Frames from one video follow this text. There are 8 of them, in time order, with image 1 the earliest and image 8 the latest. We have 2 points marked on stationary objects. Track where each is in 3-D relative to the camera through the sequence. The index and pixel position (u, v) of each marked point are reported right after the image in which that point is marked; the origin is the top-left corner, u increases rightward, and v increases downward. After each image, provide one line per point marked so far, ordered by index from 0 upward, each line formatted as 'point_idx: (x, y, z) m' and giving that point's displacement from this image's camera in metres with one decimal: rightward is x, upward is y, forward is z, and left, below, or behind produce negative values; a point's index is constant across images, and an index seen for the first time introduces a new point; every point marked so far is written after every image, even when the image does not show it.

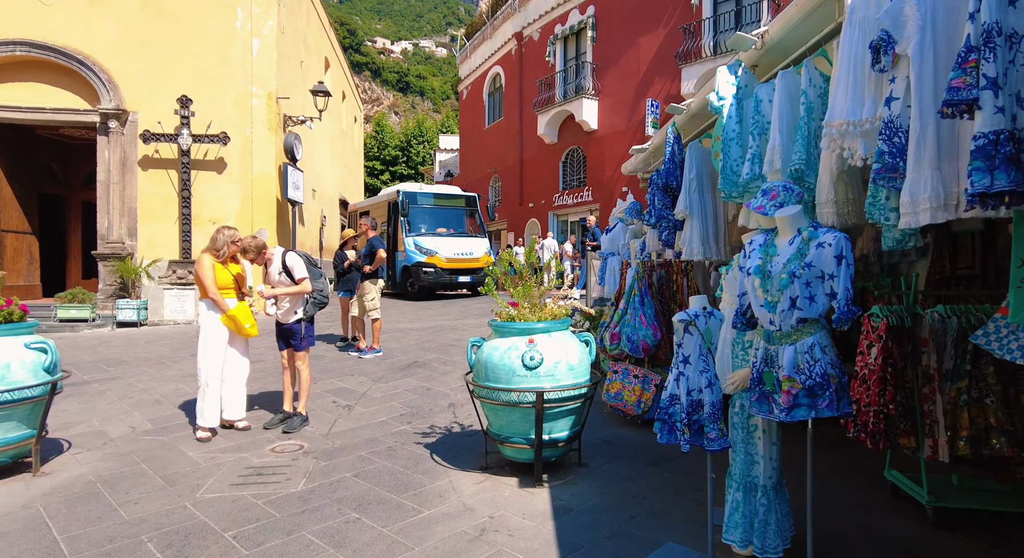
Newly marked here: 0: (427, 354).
0: (-1.1, -1.0, +7.6) m
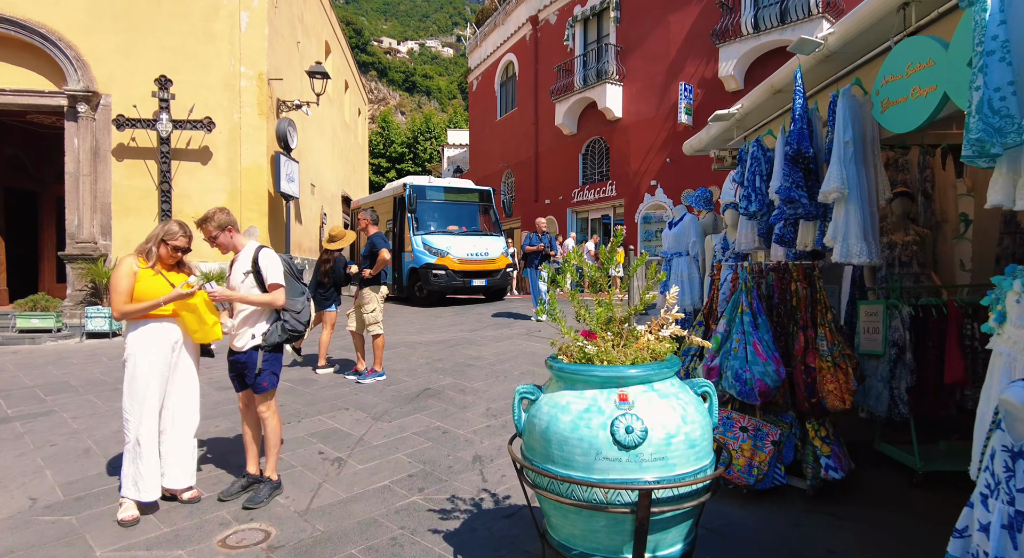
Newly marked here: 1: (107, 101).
0: (-0.8, -1.1, +6.2) m
1: (-7.4, +3.3, +10.6) m
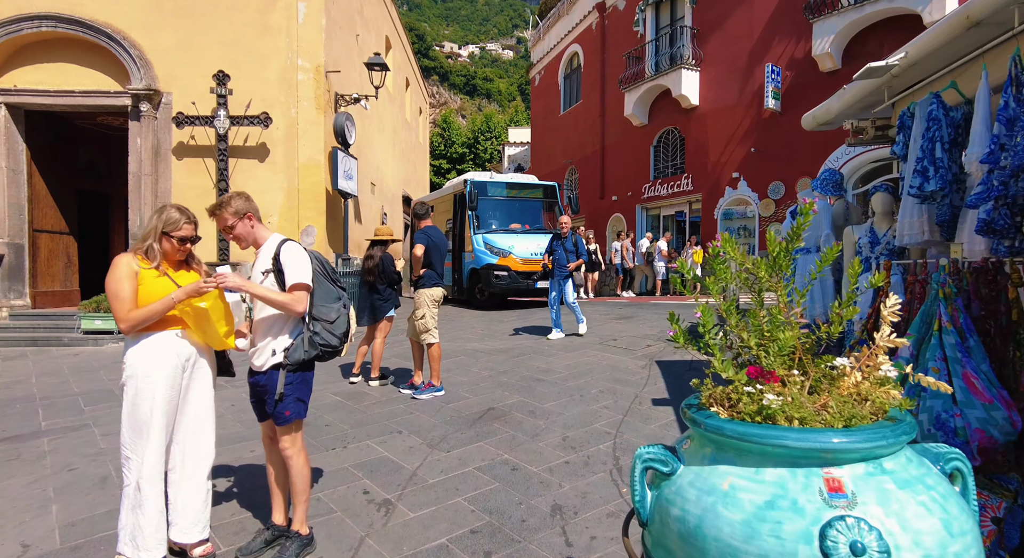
0: (0.0, -1.1, +5.3) m
1: (-6.2, +3.3, +10.4) m
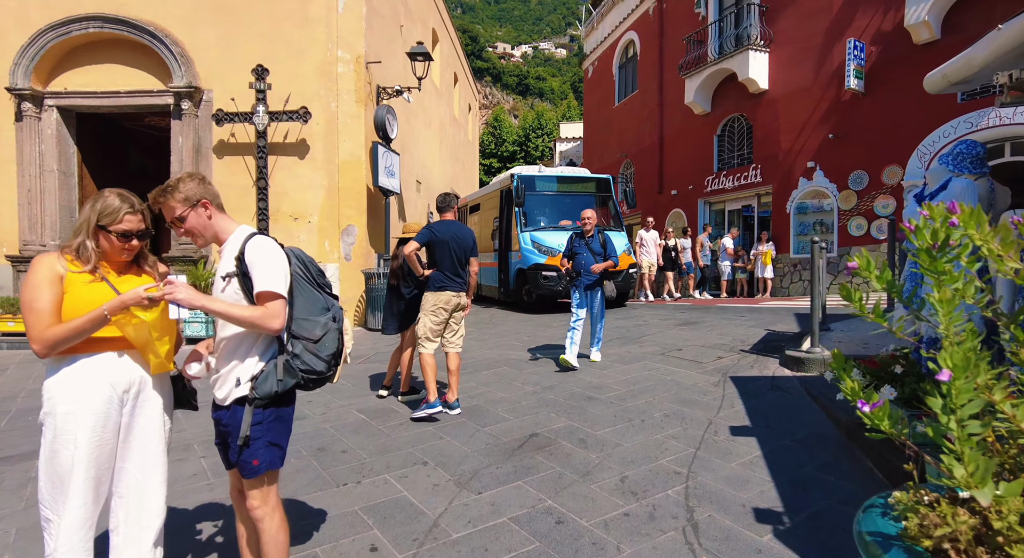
0: (+0.3, -1.1, +4.6) m
1: (-5.4, +3.2, +10.2) m
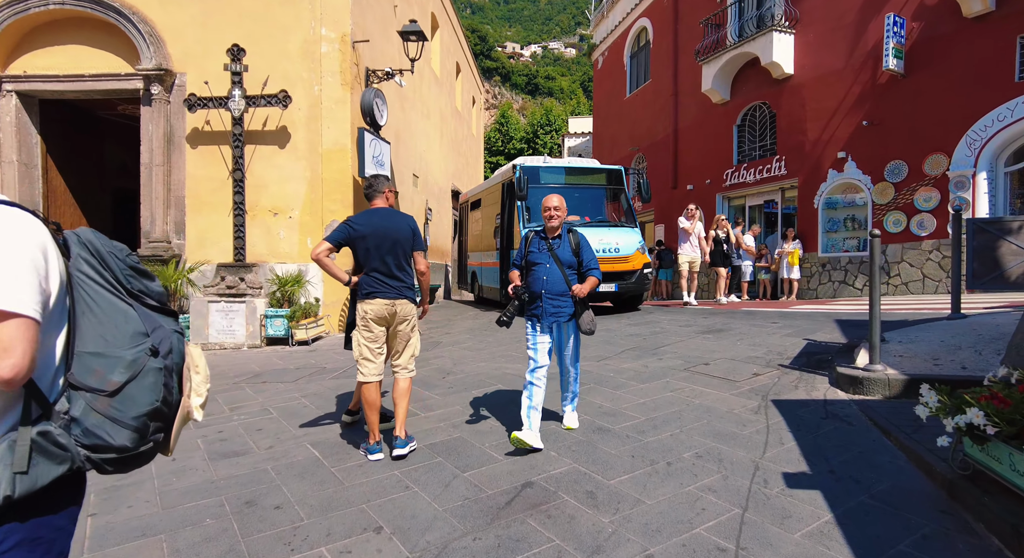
0: (+0.3, -1.1, +3.6) m
1: (-5.3, +3.2, +9.3) m
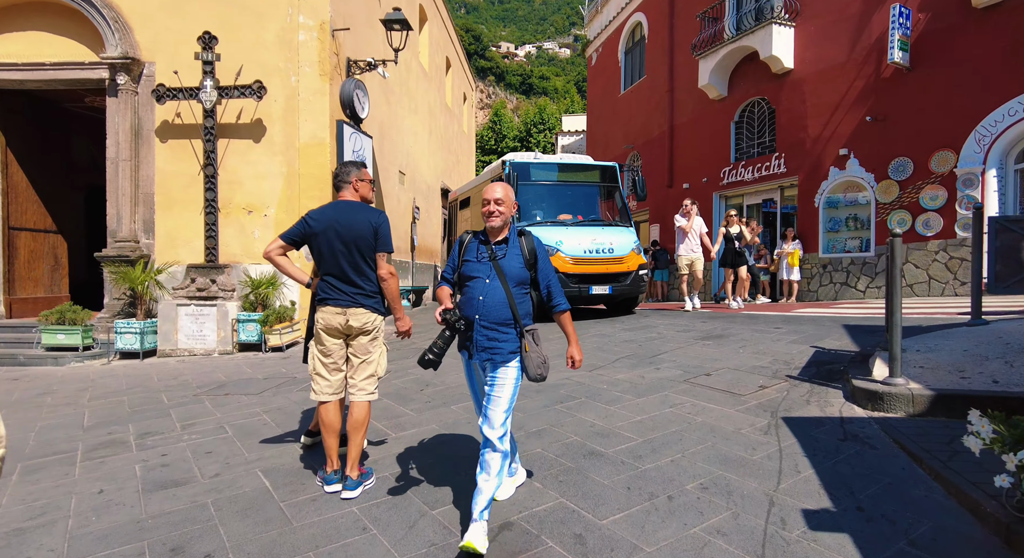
0: (+0.1, -1.2, +3.1) m
1: (-5.5, +3.2, +8.8) m
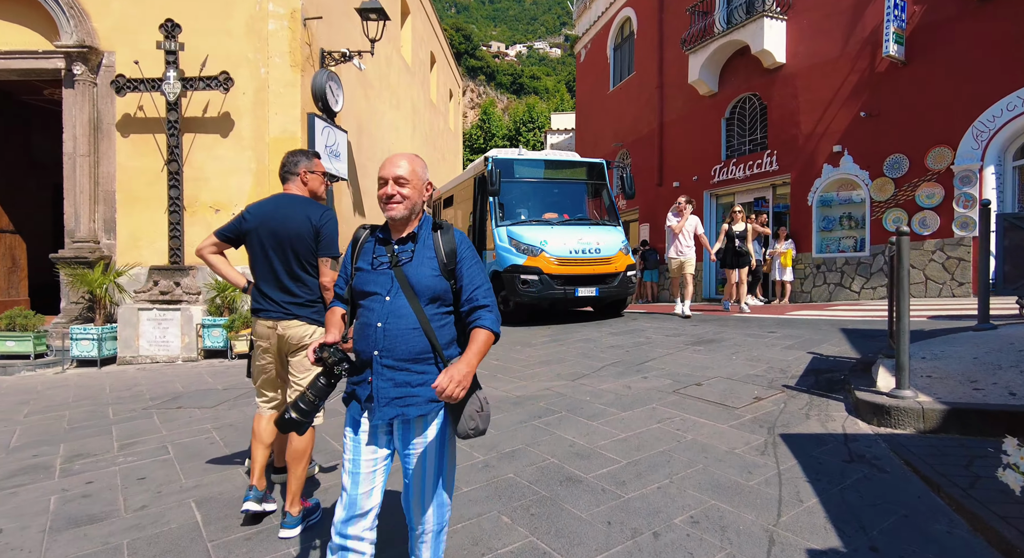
0: (0.0, -1.2, +2.7) m
1: (-5.8, +3.2, +8.3) m
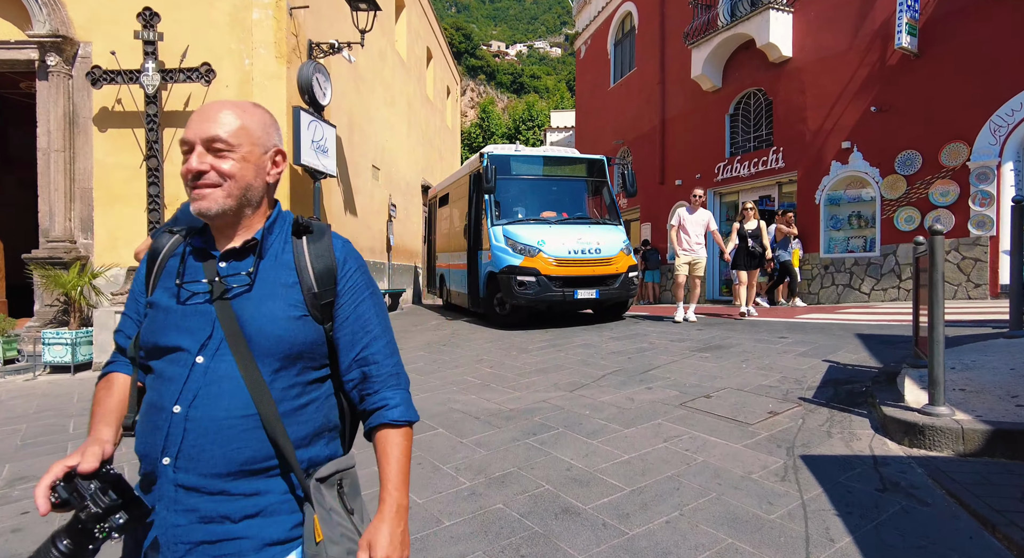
0: (-0.1, -1.2, +2.3) m
1: (-5.8, +3.1, +7.9) m
